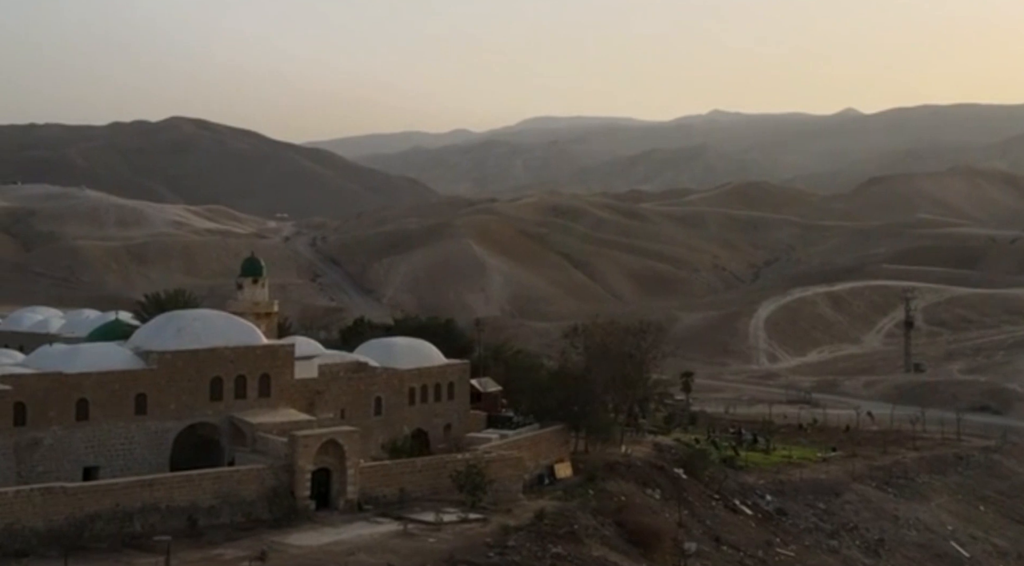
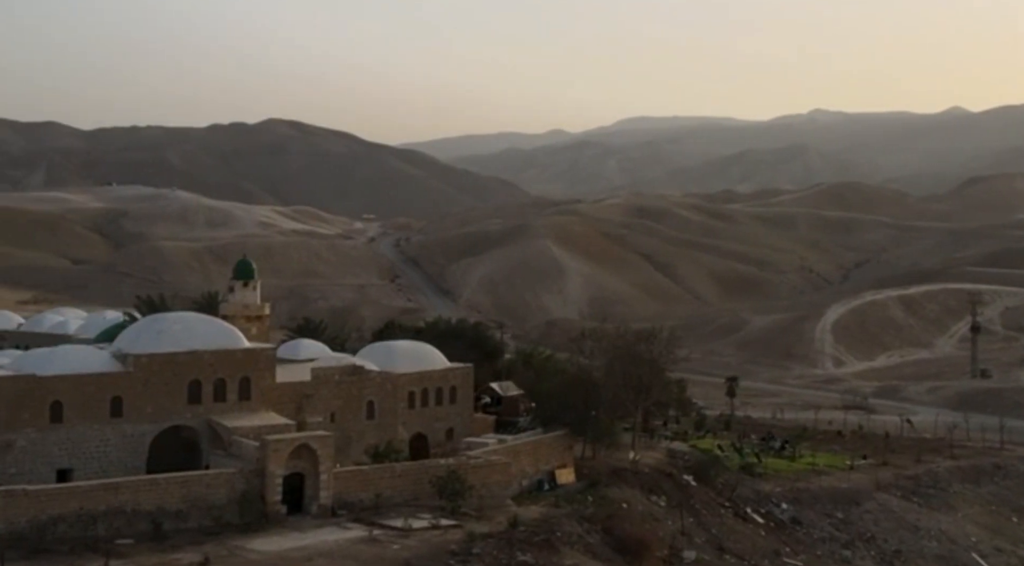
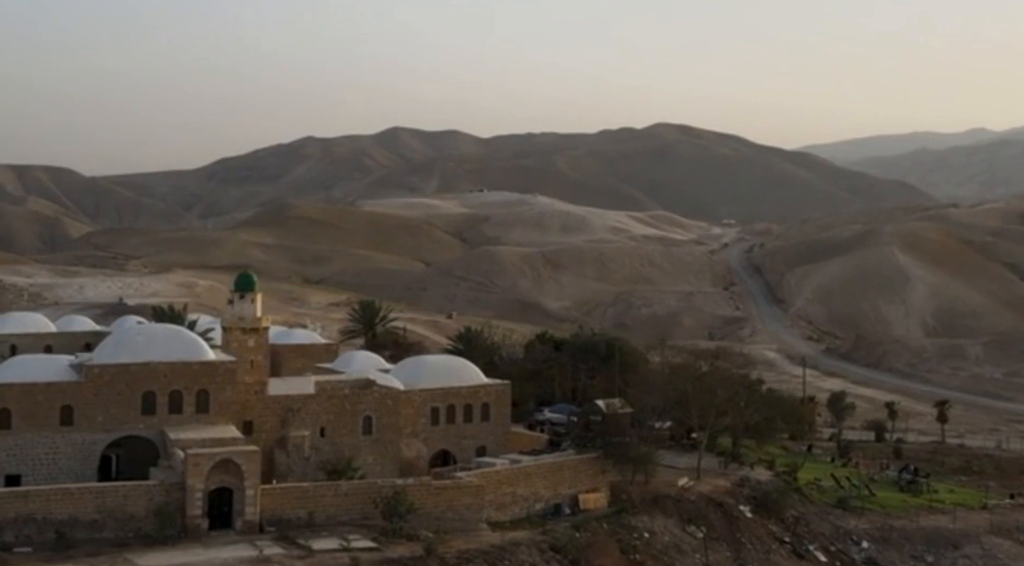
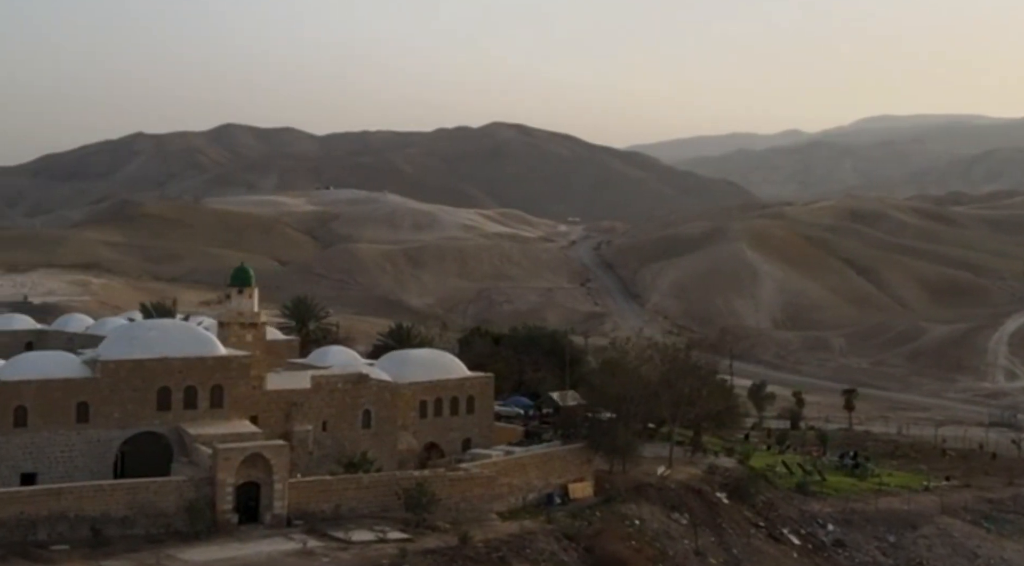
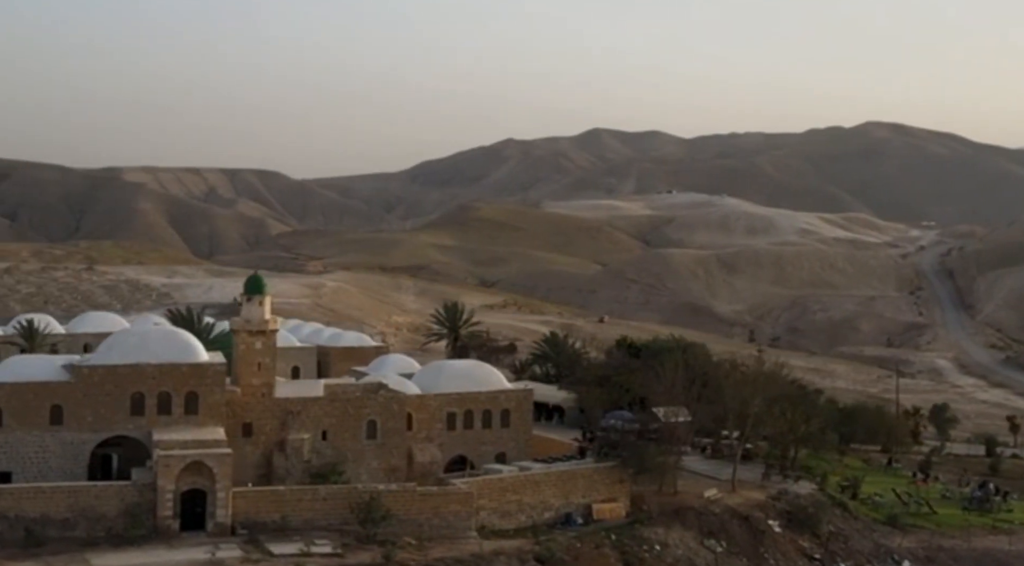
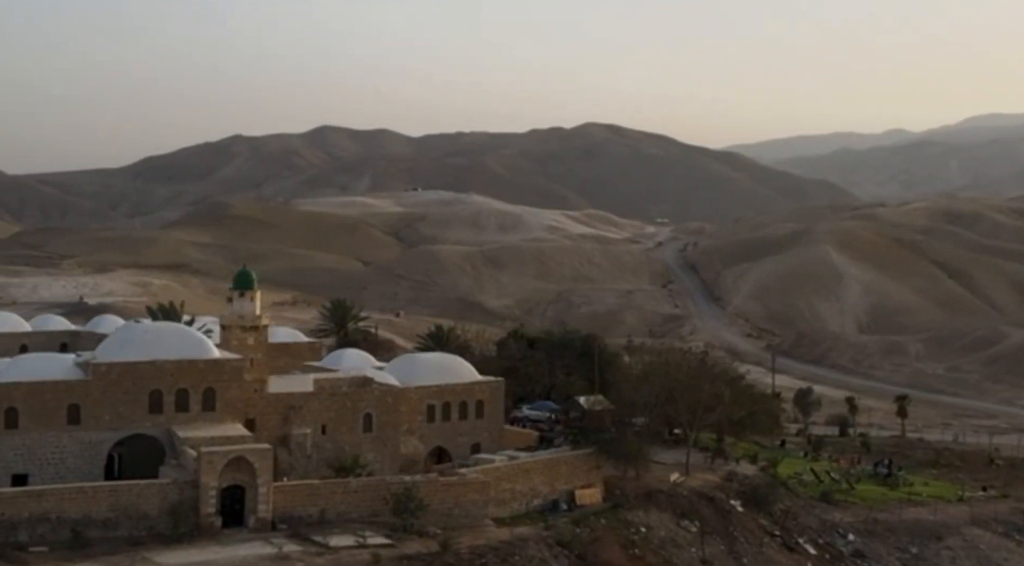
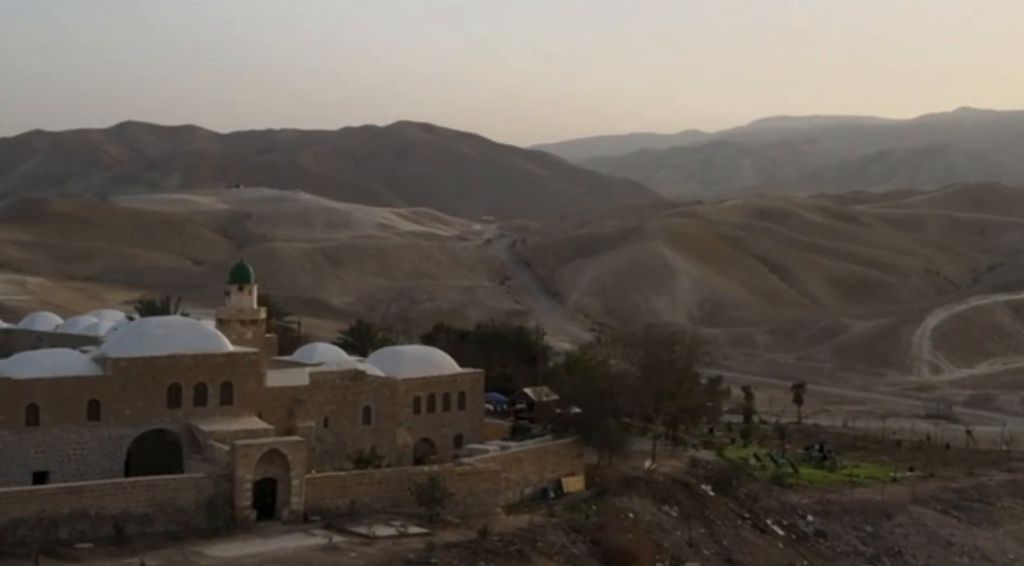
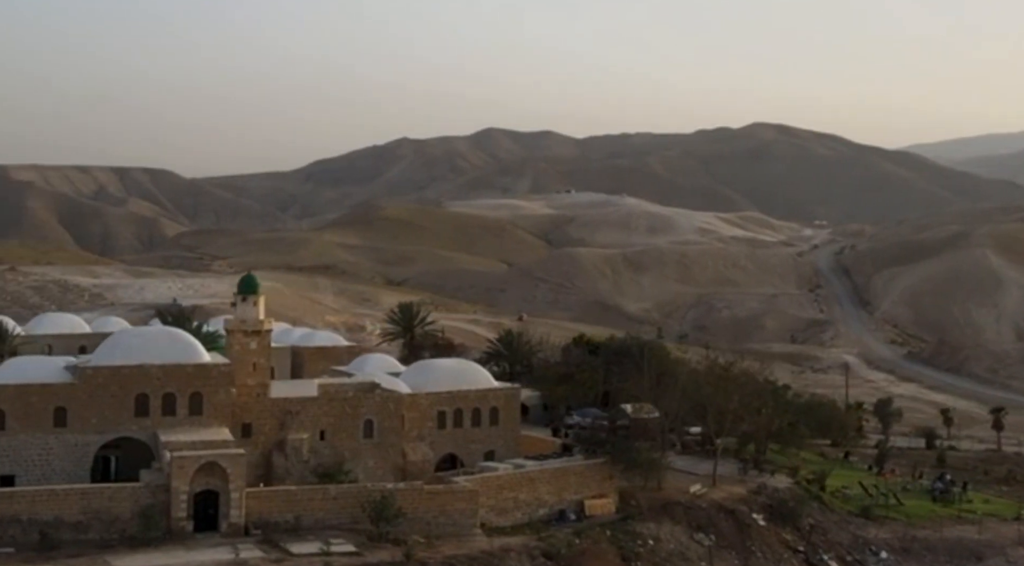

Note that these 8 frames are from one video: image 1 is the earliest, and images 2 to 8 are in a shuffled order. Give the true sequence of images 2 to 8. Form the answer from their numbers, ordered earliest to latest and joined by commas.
2, 7, 4, 6, 3, 8, 5
